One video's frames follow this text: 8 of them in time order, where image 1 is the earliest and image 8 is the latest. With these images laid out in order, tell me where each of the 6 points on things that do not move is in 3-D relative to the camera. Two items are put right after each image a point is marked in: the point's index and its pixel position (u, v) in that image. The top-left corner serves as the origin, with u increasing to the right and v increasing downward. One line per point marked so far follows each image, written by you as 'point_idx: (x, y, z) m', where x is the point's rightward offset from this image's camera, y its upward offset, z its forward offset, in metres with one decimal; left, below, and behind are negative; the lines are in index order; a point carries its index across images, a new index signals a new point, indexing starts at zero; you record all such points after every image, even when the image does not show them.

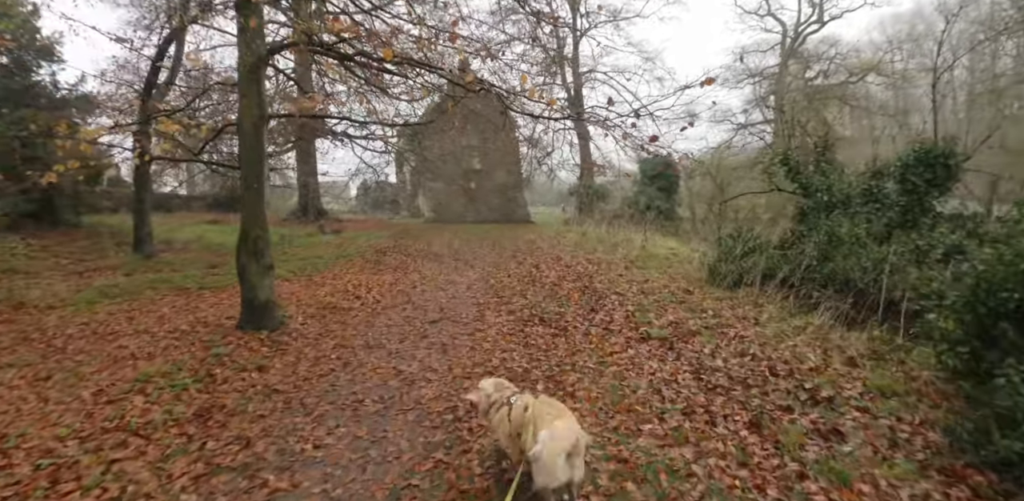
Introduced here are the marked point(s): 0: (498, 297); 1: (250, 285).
0: (-0.3, -0.9, +10.0) m
1: (-4.1, -0.5, +7.8) m
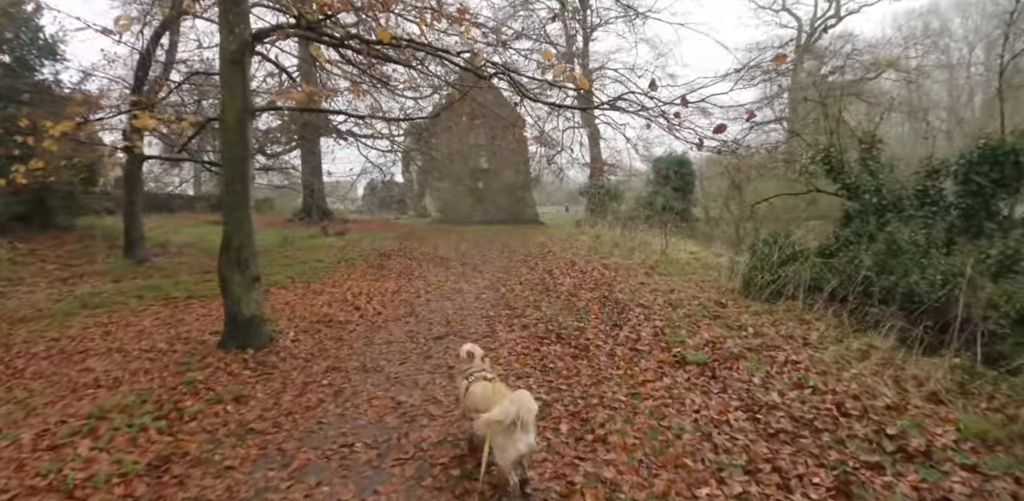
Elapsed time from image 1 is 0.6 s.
0: (0.0, -1.0, +9.2) m
1: (-3.8, -0.7, +6.9) m
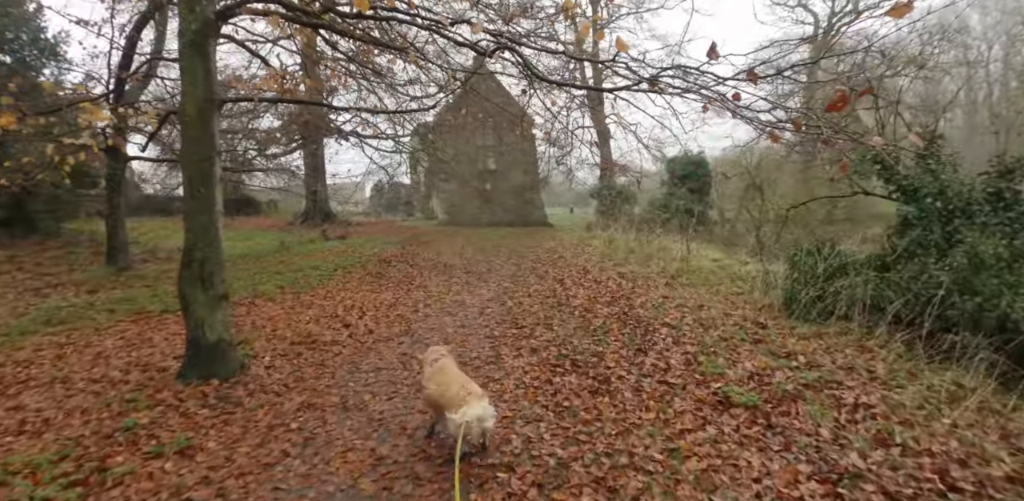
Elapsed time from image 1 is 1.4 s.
0: (+0.1, -1.2, +8.1) m
1: (-3.8, -0.8, +6.0) m
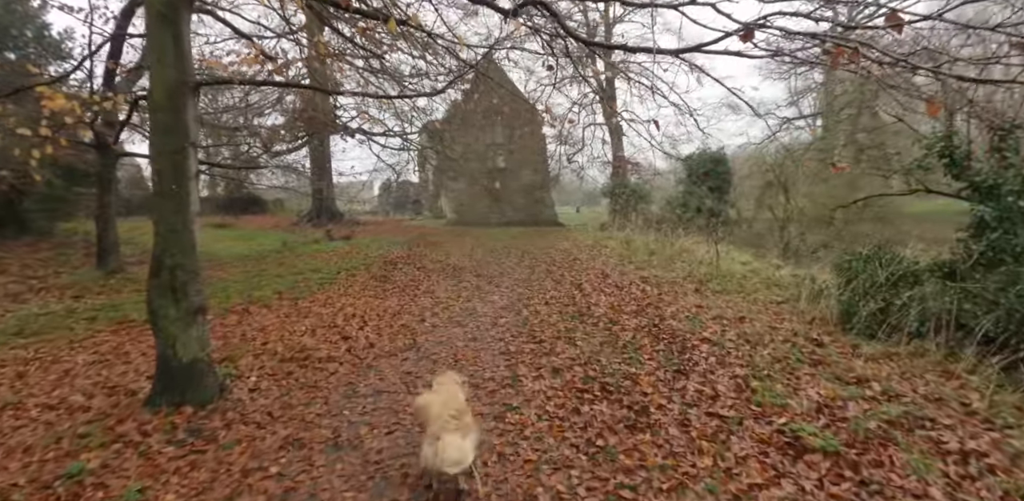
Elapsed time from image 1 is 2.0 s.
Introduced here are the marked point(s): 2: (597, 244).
0: (+0.3, -1.3, +7.2) m
1: (-3.5, -0.9, +5.2) m
2: (+3.0, +0.2, +17.7) m
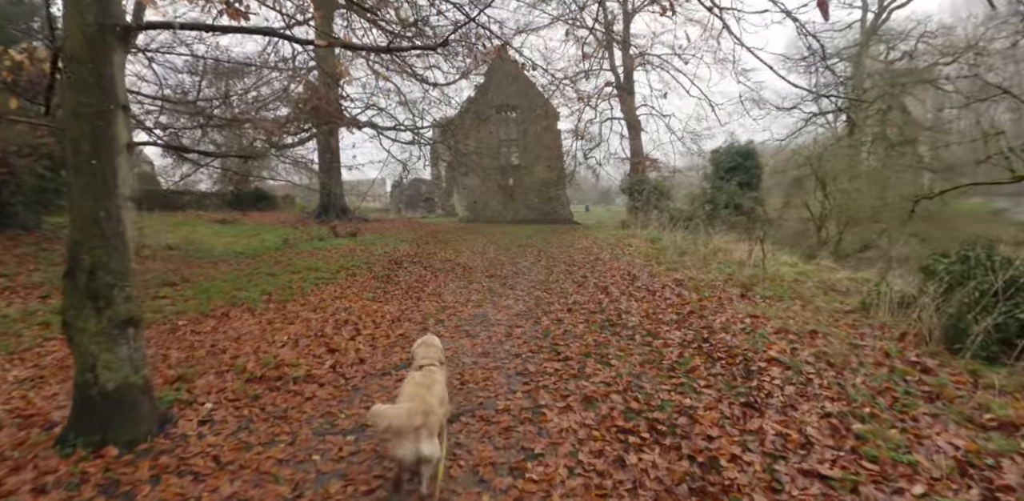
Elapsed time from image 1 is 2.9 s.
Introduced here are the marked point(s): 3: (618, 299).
0: (+0.5, -1.2, +6.0) m
1: (-3.4, -0.8, +4.0) m
2: (+3.5, +0.3, +16.3) m
3: (+1.8, -0.8, +8.7) m
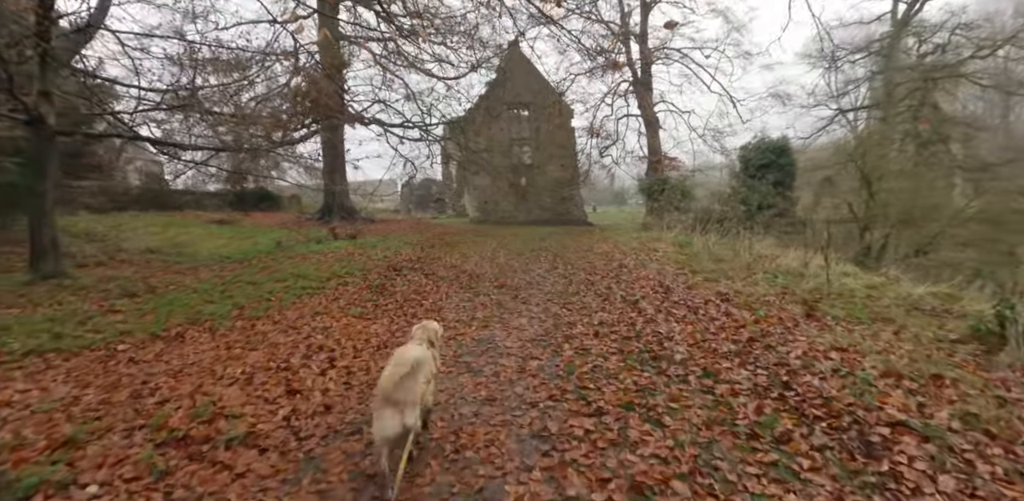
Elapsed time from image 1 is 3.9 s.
0: (+0.7, -1.4, +4.4) m
1: (-3.3, -1.0, +2.5) m
2: (+3.8, +0.1, +14.7) m
3: (+2.0, -1.0, +7.1) m
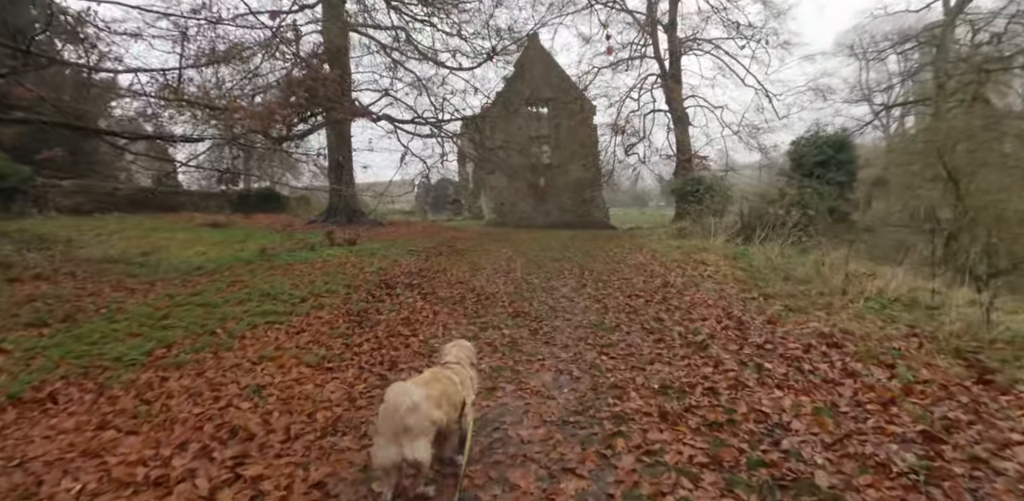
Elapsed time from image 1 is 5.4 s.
0: (+0.7, -1.6, +2.1) m
1: (-3.3, -1.2, +0.4) m
2: (+4.3, -0.2, +12.3) m
3: (+2.2, -1.2, +4.8) m
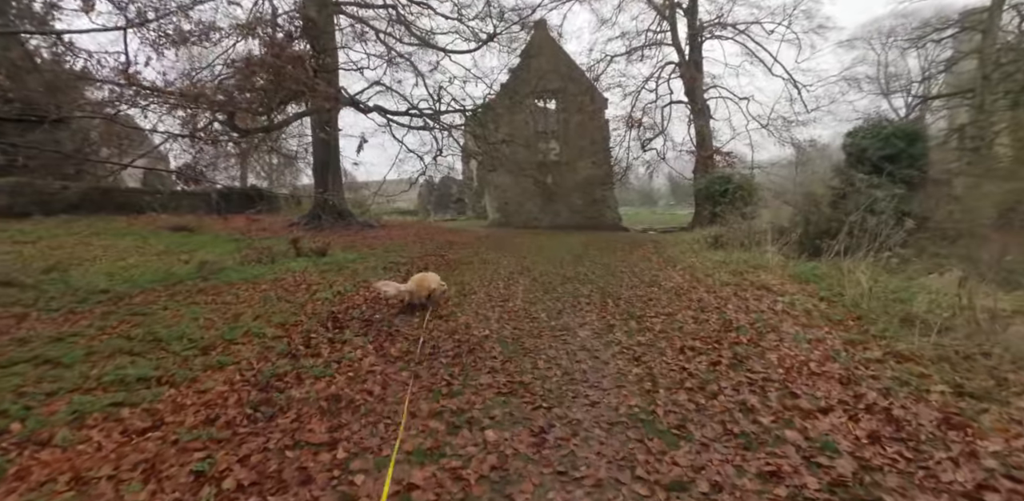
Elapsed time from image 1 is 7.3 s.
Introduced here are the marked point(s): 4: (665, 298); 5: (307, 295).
0: (+0.6, -2.0, -0.7) m
1: (-3.4, -1.6, -2.4) m
2: (+4.3, -0.5, +9.4) m
3: (+2.1, -1.6, +1.9) m
4: (+2.6, -0.8, +8.4) m
5: (-3.7, -0.8, +9.2) m
